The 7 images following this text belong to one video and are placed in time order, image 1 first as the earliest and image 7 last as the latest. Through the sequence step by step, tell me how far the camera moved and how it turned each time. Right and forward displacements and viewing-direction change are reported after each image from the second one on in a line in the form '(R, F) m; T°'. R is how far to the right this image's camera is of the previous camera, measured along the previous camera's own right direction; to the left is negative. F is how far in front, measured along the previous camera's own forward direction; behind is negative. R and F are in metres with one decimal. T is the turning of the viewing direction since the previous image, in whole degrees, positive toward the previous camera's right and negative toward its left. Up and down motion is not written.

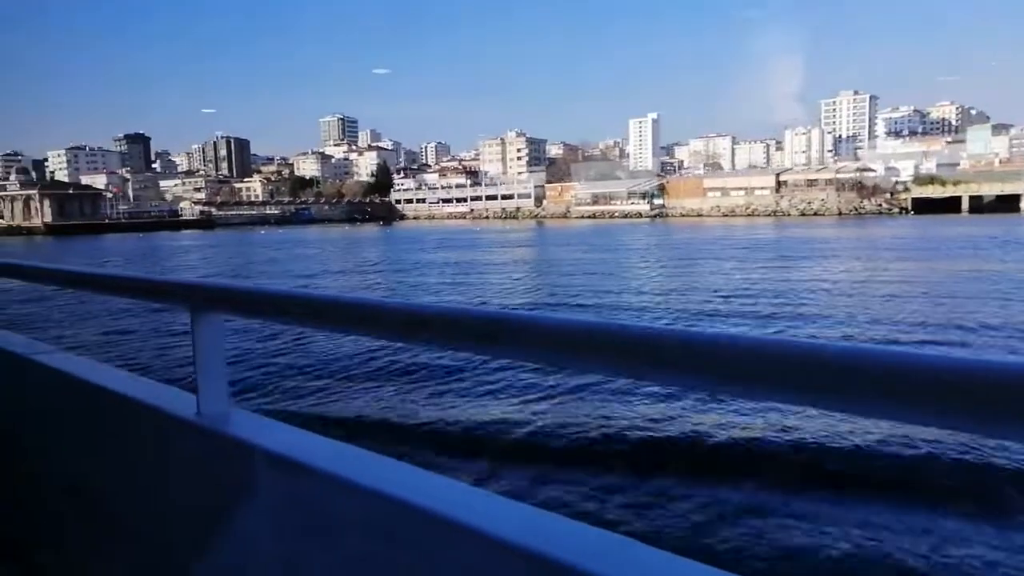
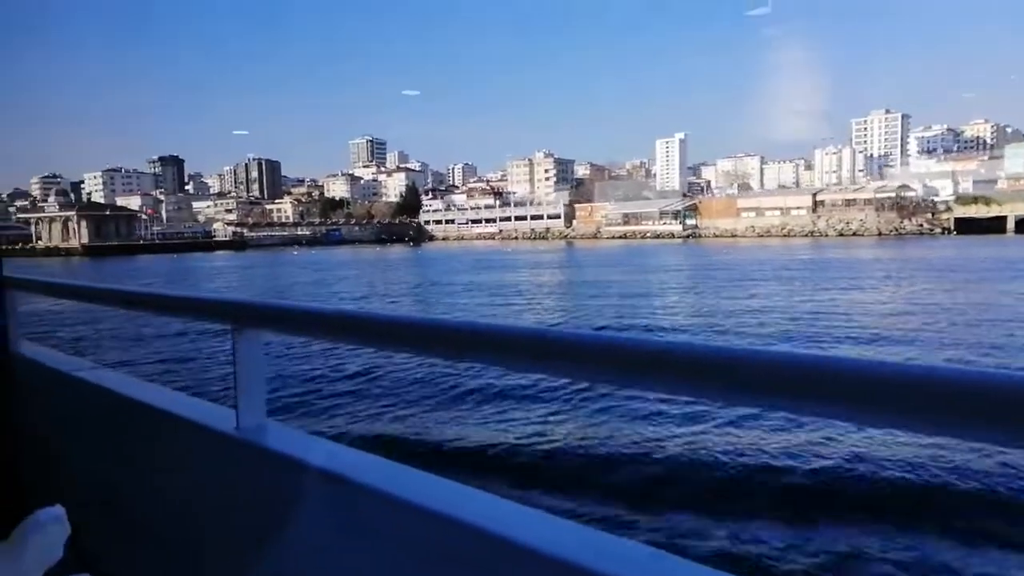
(-0.2, +0.1) m; -2°
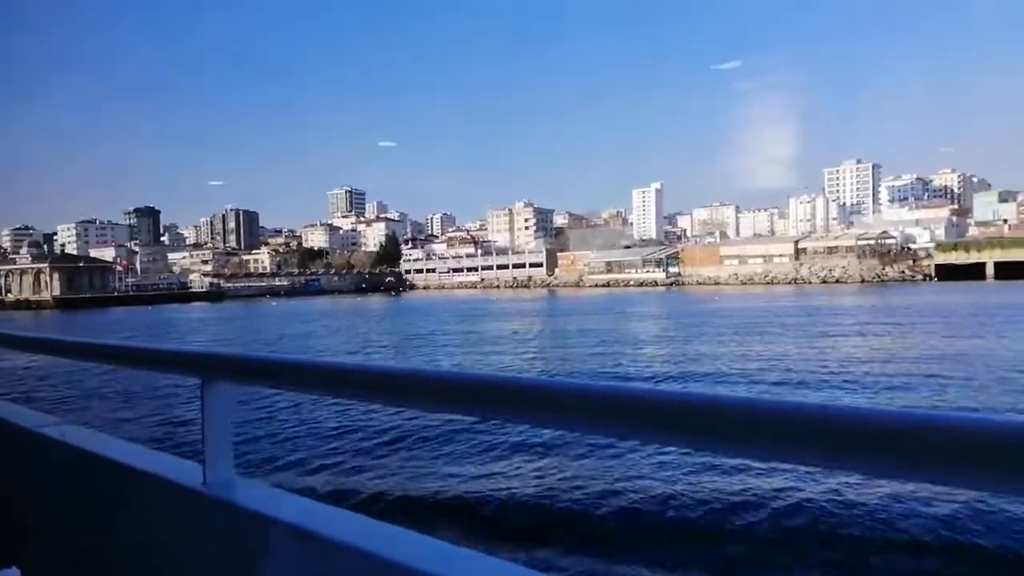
(-0.2, +0.1) m; +2°
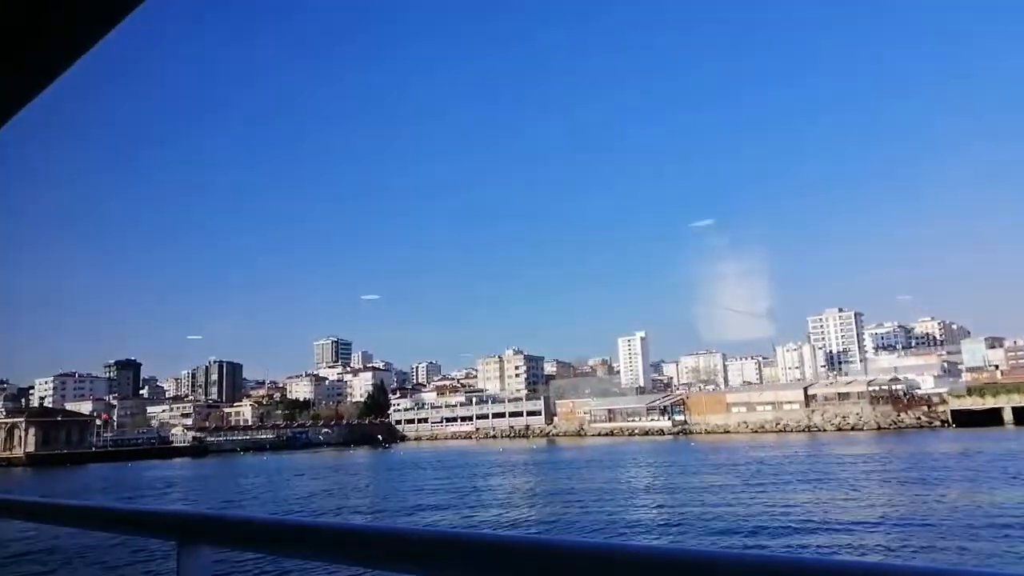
(-0.6, +0.3) m; +2°
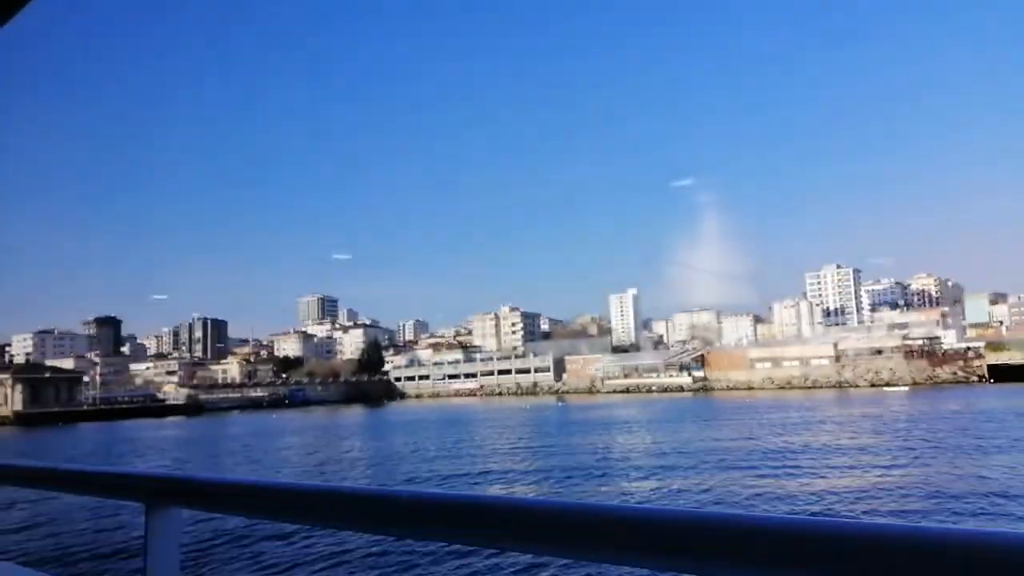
(-0.9, +0.9) m; +2°
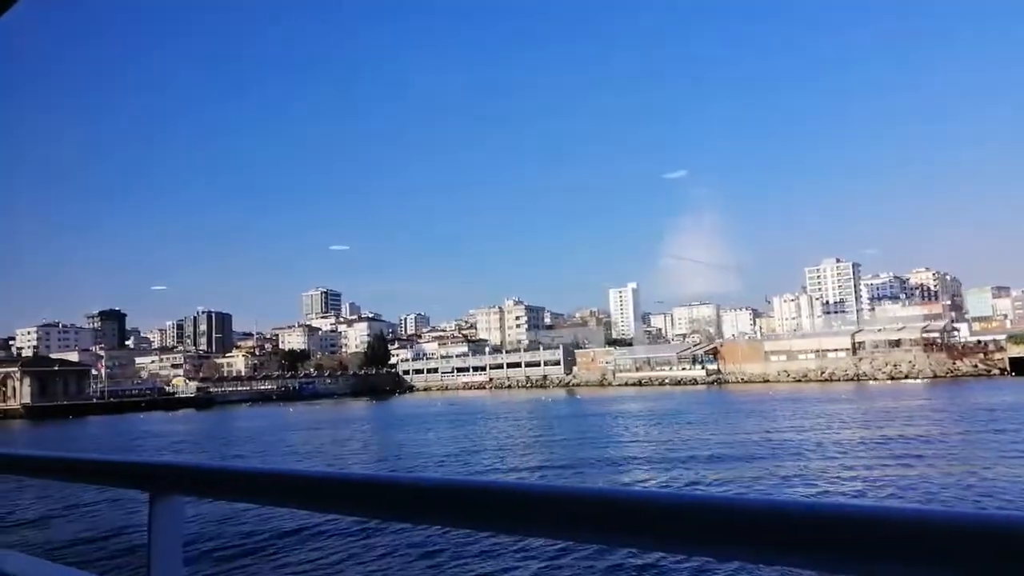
(-0.6, 0.0) m; +1°
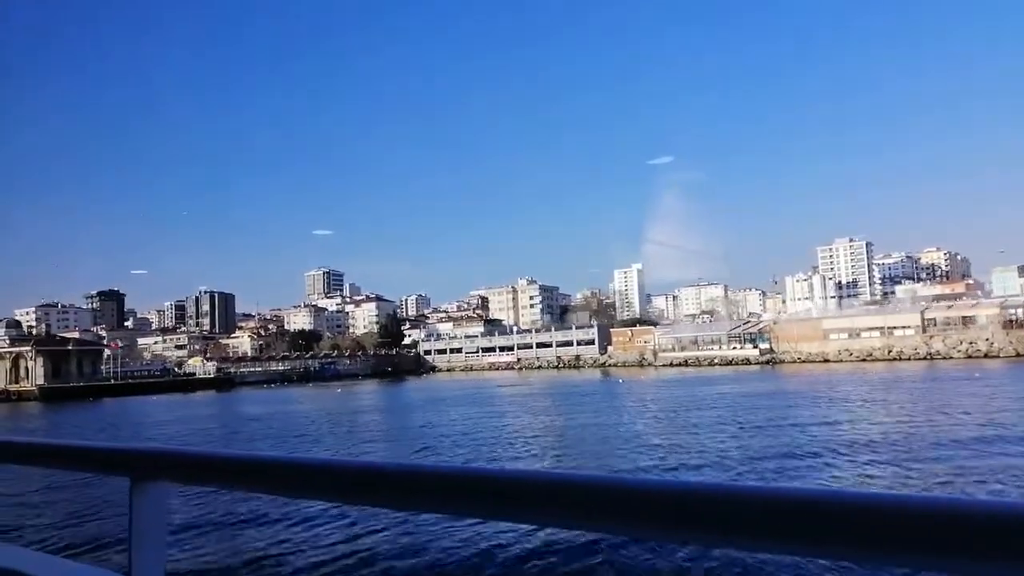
(-1.5, +0.9) m; +2°
